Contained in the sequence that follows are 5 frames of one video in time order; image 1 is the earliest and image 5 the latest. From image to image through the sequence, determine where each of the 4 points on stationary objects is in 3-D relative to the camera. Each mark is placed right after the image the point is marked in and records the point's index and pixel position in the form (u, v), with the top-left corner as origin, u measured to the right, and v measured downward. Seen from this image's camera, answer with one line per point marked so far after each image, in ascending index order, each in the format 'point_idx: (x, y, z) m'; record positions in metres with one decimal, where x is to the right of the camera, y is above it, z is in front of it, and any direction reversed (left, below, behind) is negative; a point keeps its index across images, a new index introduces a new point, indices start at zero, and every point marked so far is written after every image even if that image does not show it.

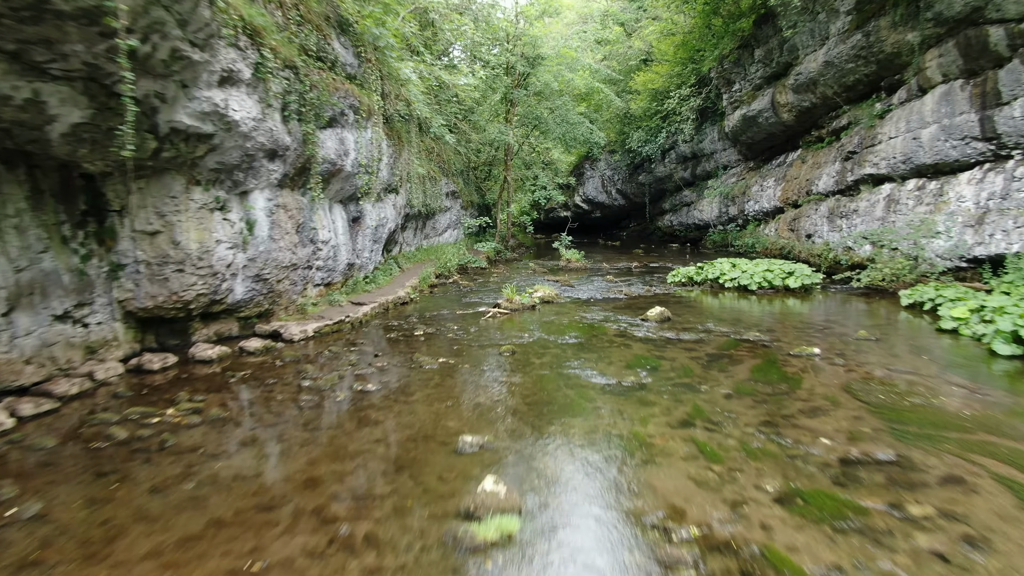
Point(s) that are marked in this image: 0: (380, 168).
0: (-1.9, +1.7, +11.4) m
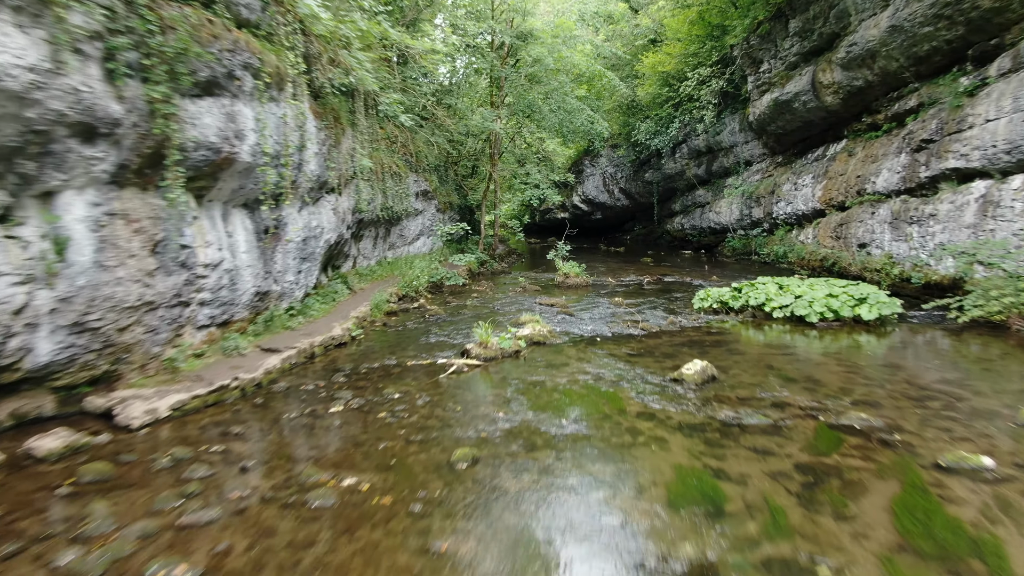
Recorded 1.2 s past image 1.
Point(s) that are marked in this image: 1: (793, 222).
0: (-2.2, +1.3, +8.2) m
1: (+6.1, +1.4, +17.0) m
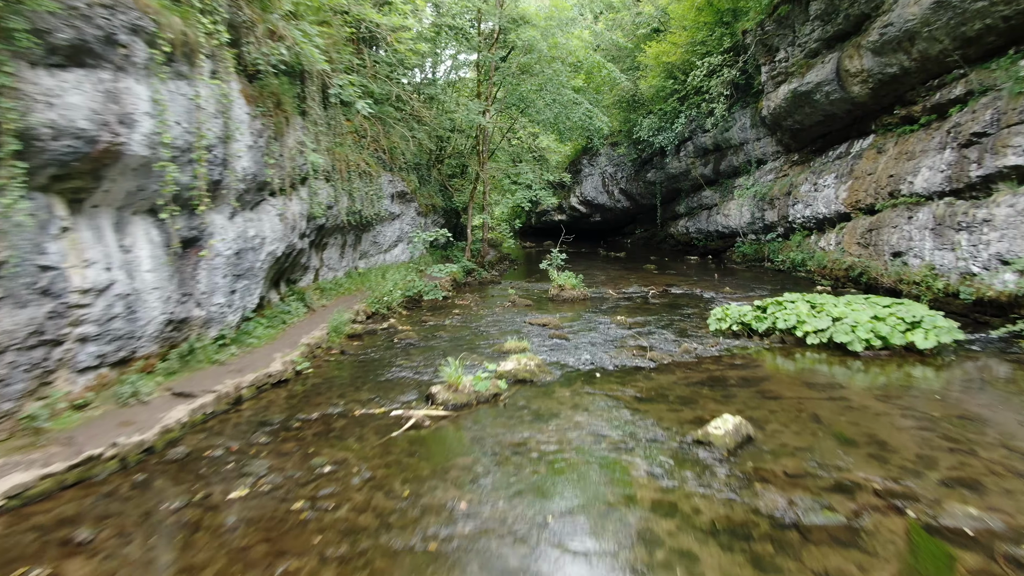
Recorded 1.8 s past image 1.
0: (-2.3, +1.1, +6.6) m
1: (+5.9, +1.2, +15.4) m
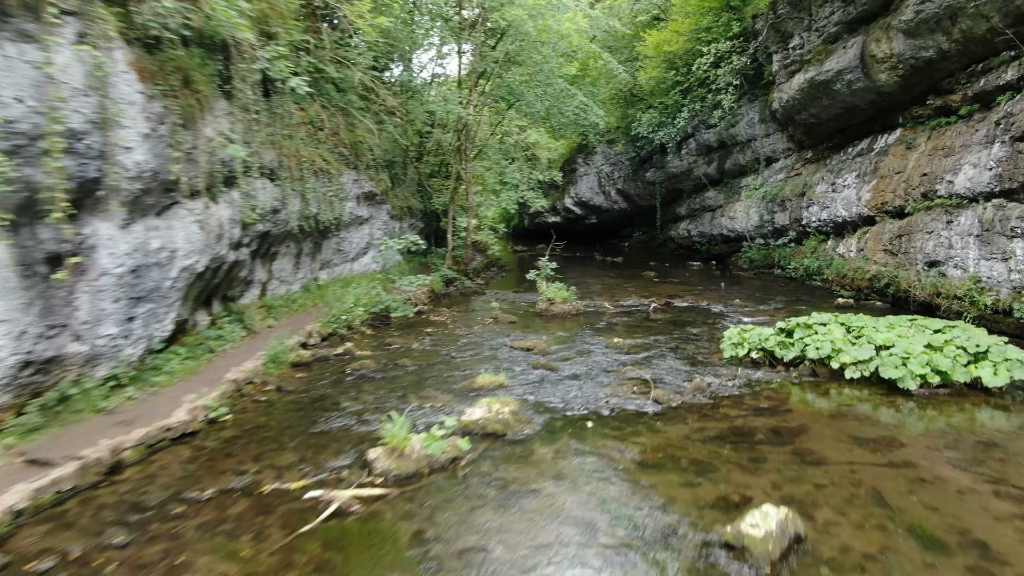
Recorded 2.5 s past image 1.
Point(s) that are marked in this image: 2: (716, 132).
0: (-2.6, +0.9, +5.2) m
1: (+5.6, +1.0, +13.9) m
2: (+4.6, +3.5, +17.7) m
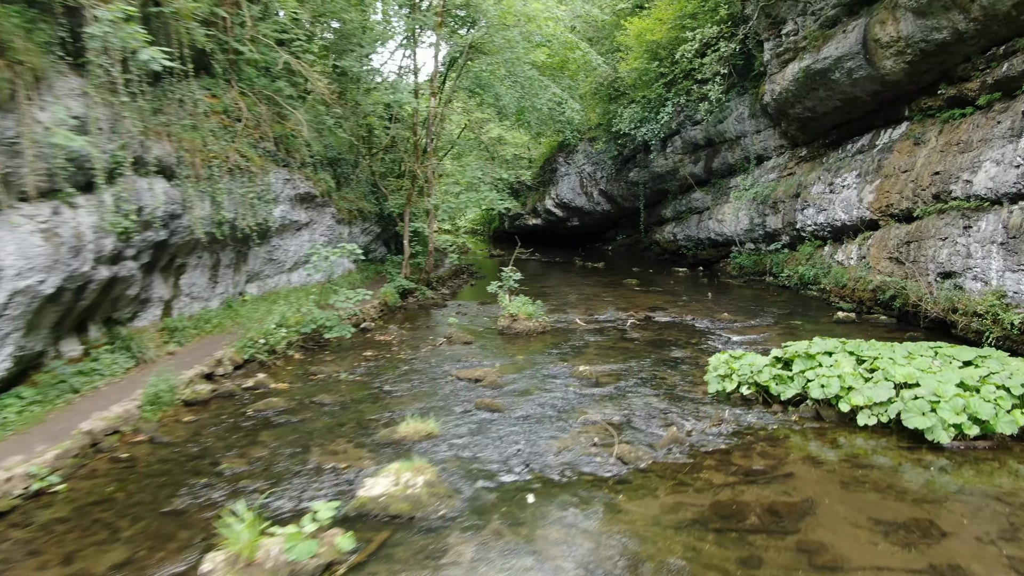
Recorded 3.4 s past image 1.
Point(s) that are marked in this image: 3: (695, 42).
0: (-3.0, +0.8, +3.8) m
1: (+5.1, +0.8, +12.7) m
2: (+4.0, +3.3, +16.5) m
3: (+3.4, +4.6, +14.7) m
